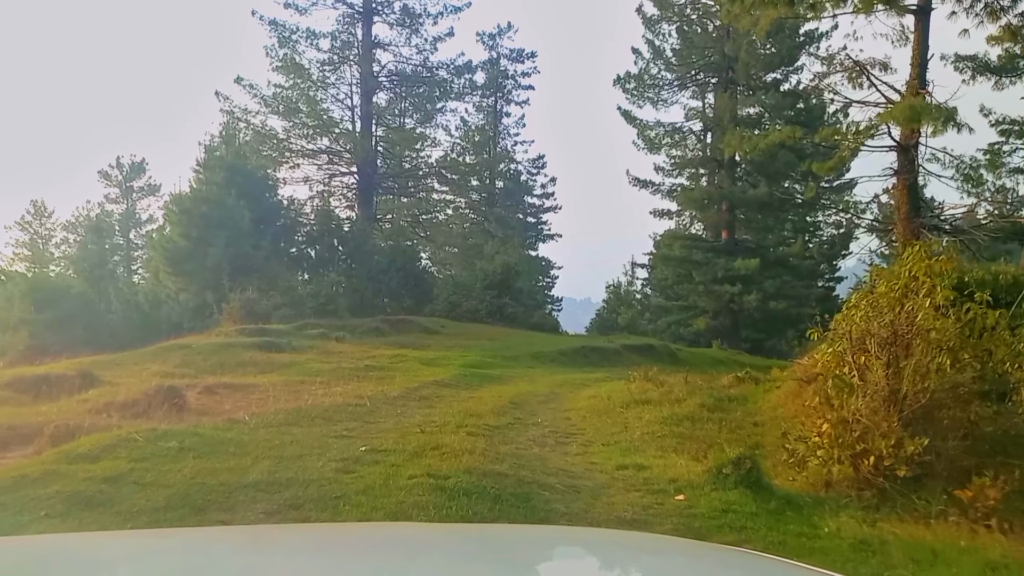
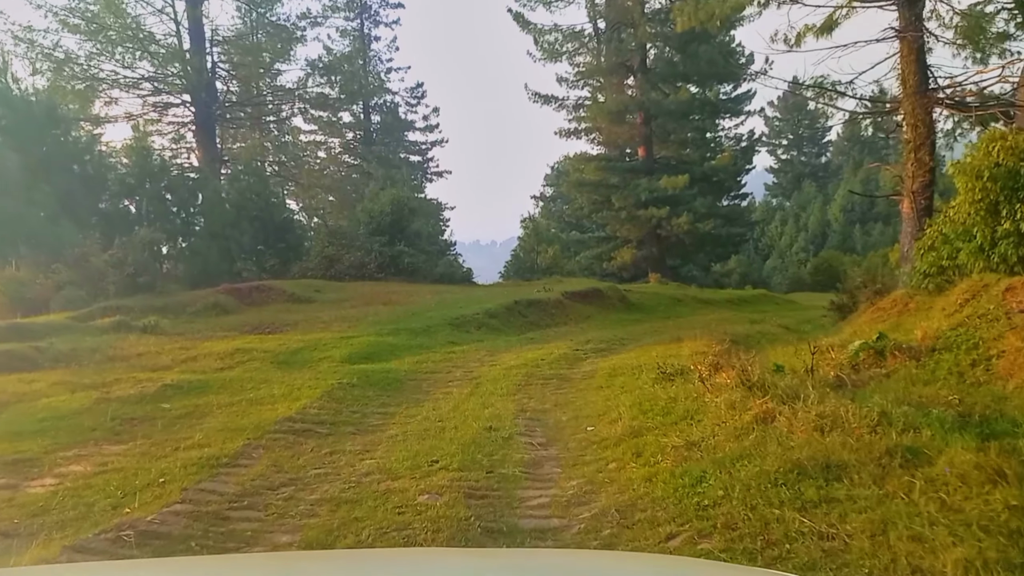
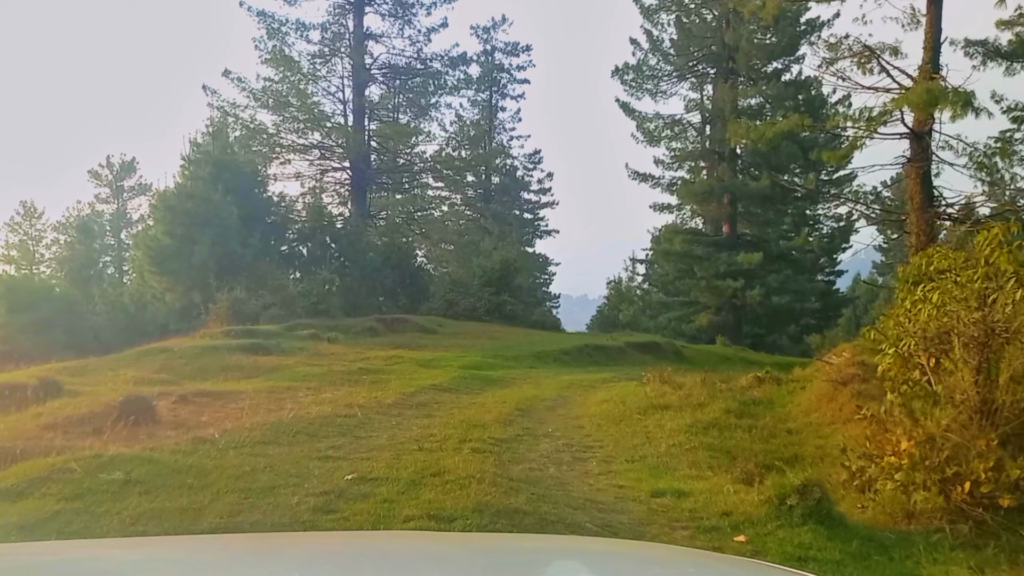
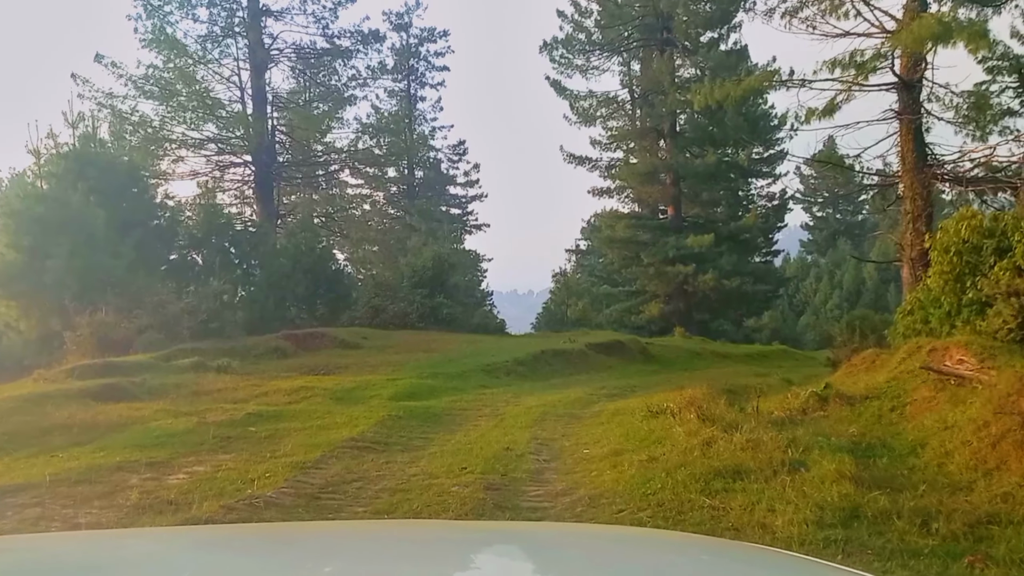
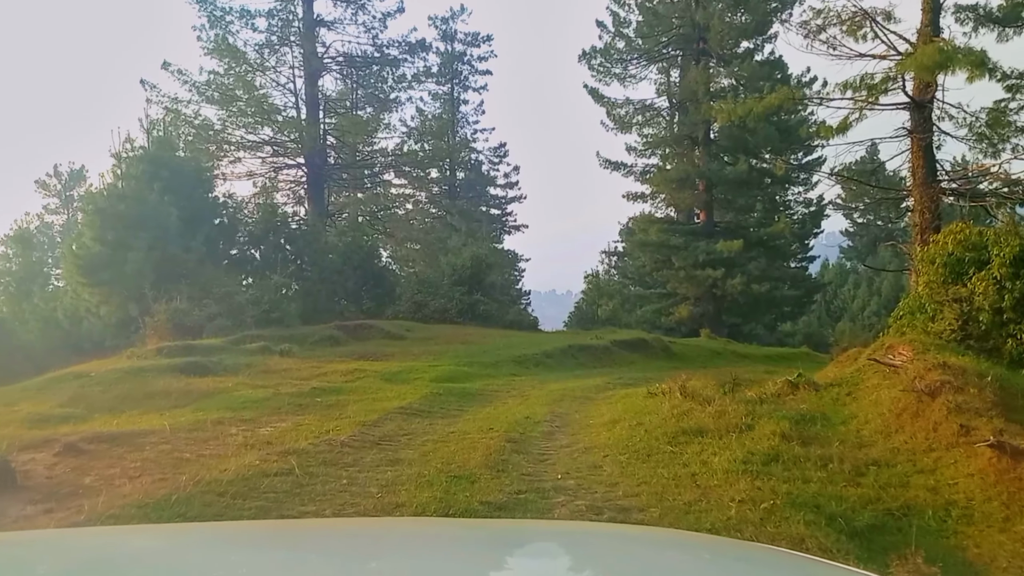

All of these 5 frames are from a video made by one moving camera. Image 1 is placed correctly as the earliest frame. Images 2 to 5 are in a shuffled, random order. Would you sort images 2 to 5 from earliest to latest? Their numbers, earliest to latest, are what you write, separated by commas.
3, 5, 4, 2
